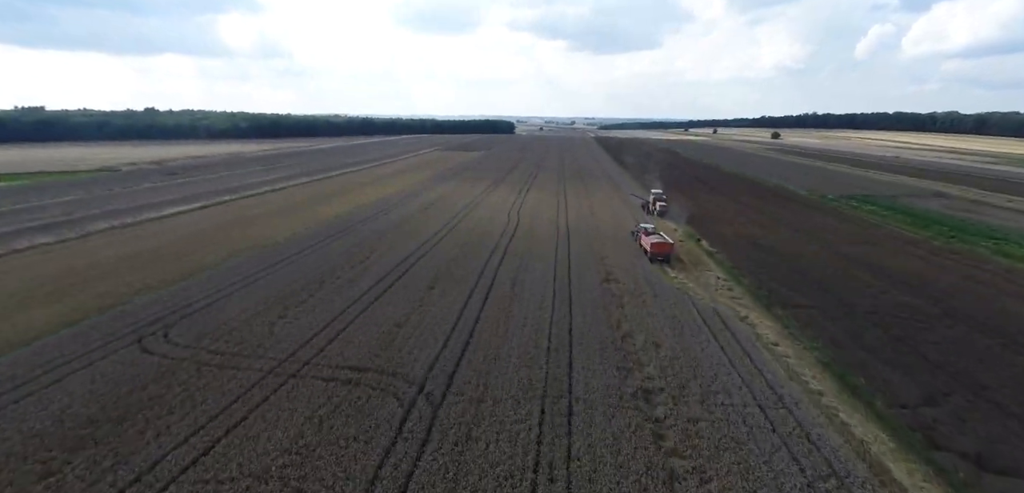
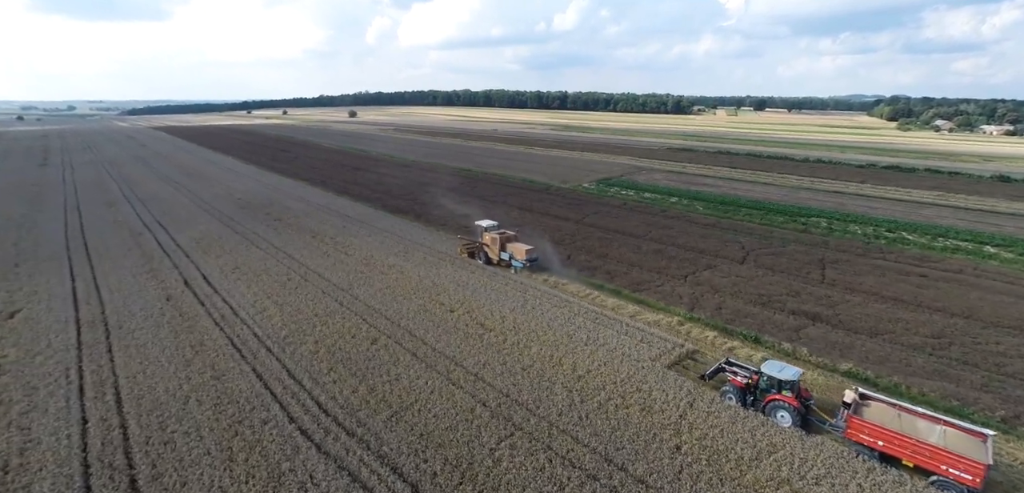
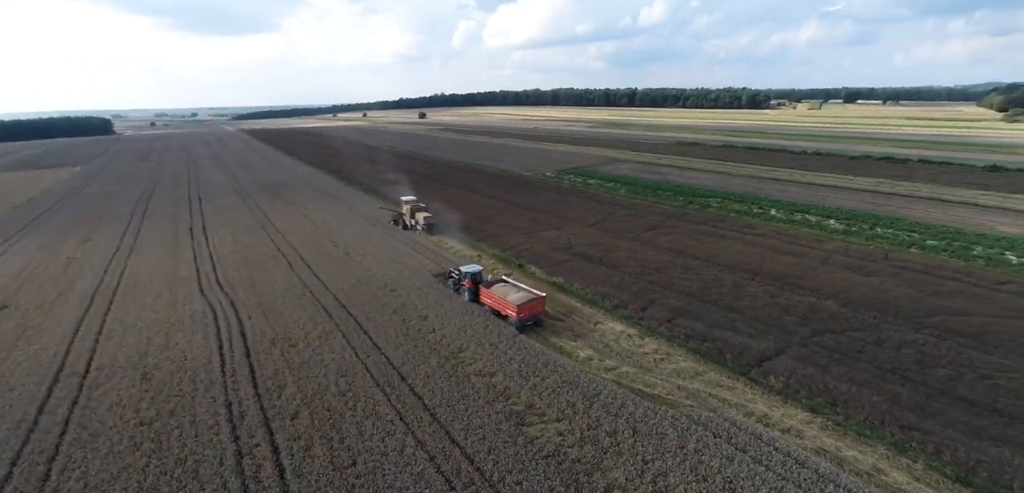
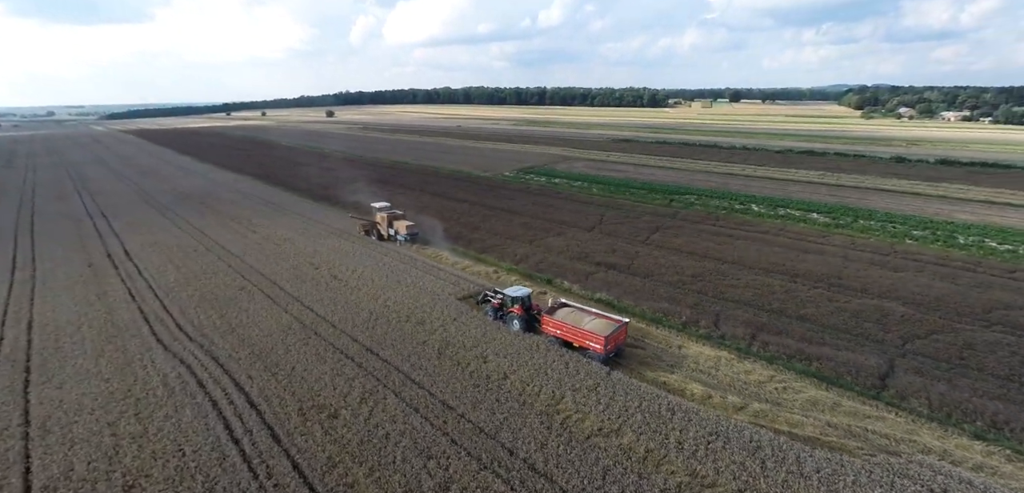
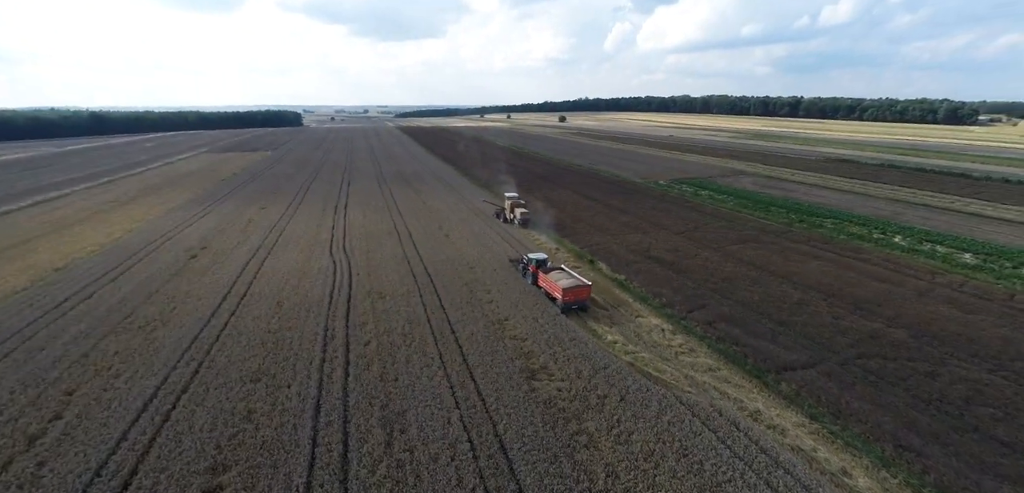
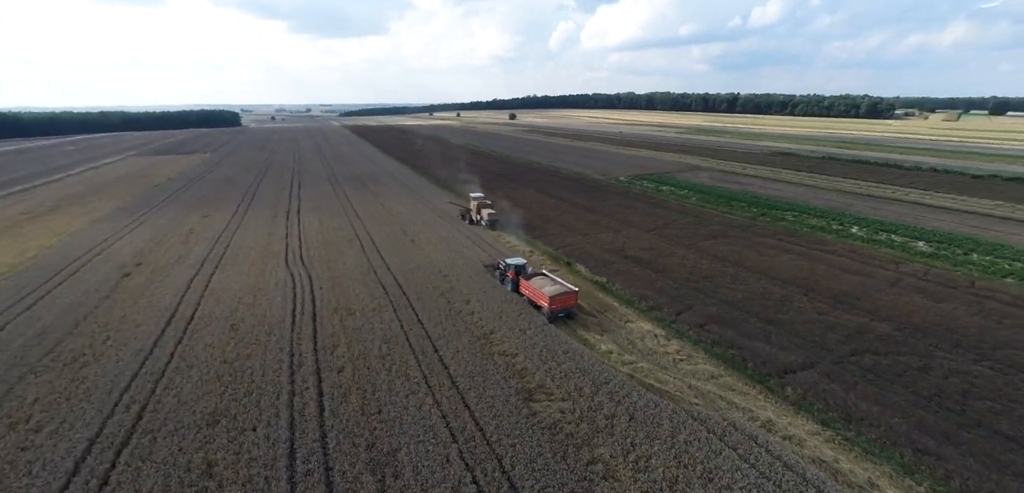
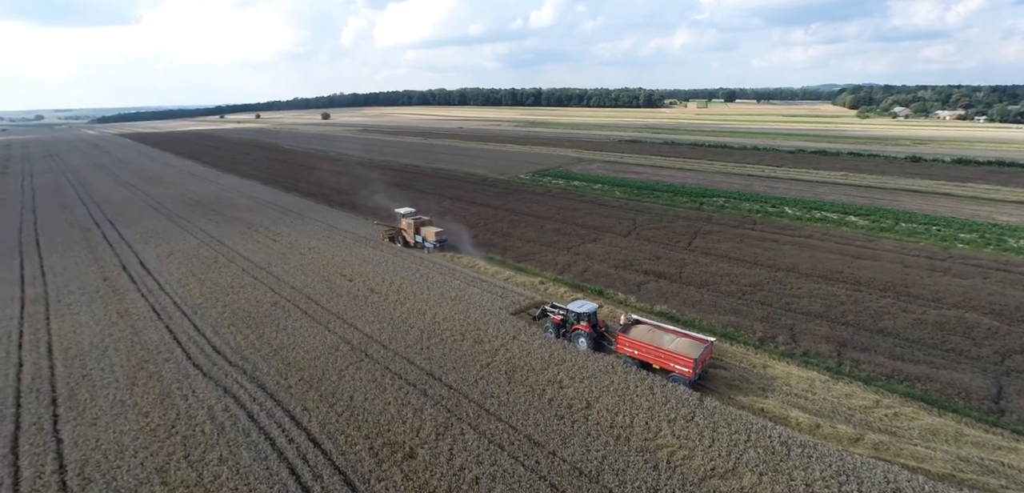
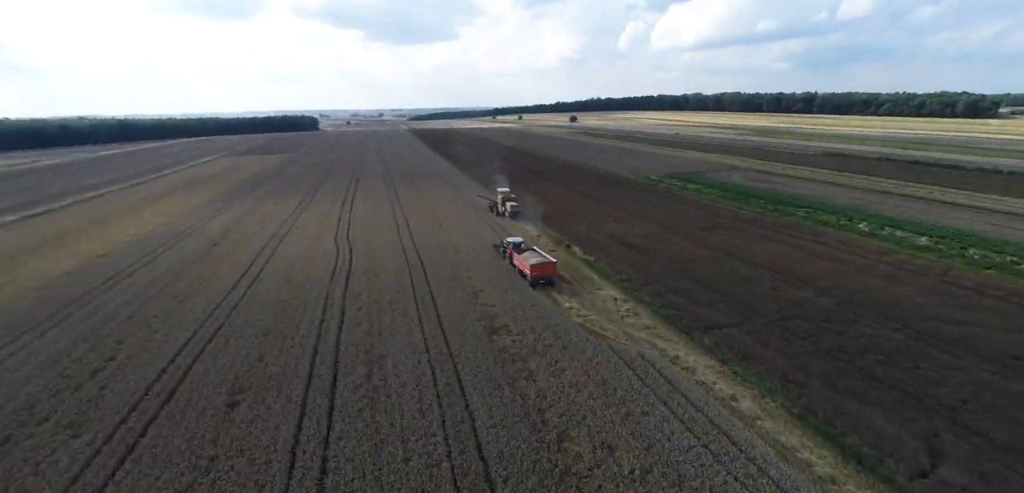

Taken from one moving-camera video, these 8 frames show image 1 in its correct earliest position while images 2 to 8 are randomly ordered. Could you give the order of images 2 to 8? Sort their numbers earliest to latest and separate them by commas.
8, 5, 6, 3, 4, 7, 2
